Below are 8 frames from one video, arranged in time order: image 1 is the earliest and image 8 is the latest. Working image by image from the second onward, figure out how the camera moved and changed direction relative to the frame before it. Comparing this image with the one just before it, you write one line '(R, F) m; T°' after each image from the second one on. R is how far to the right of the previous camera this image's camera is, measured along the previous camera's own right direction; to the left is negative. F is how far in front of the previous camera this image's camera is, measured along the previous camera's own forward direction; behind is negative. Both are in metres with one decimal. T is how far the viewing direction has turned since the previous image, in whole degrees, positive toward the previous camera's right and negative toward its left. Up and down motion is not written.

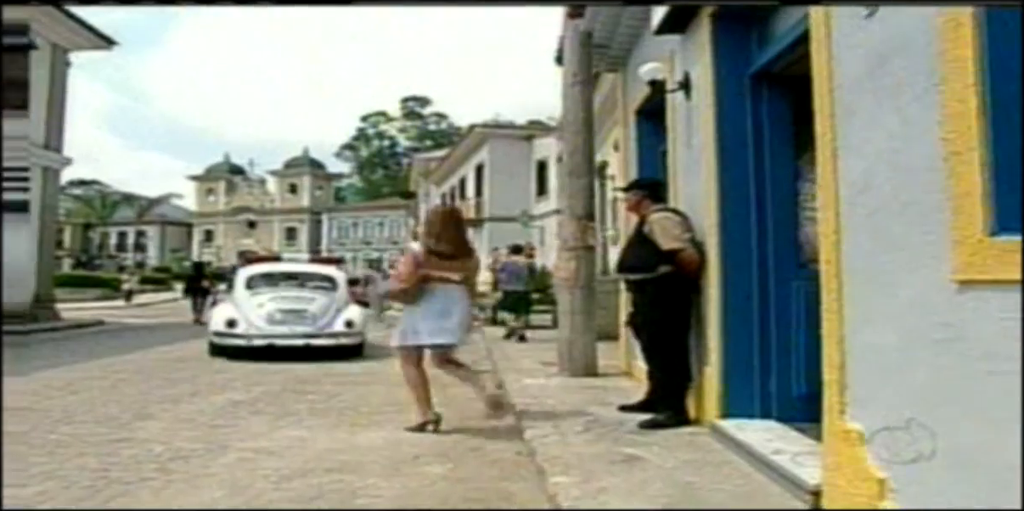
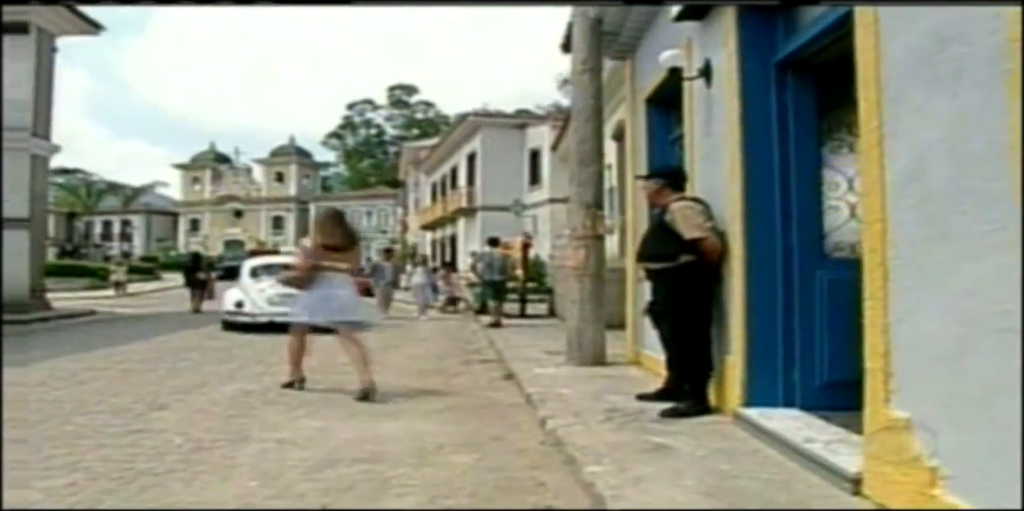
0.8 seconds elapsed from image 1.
(-0.3, 0.0) m; +1°
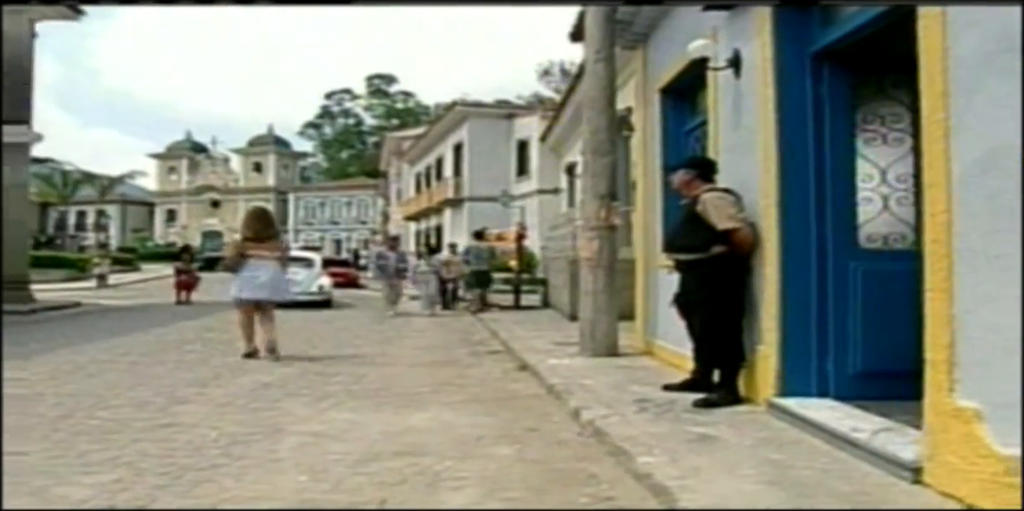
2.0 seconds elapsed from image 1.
(-0.4, 0.0) m; +2°
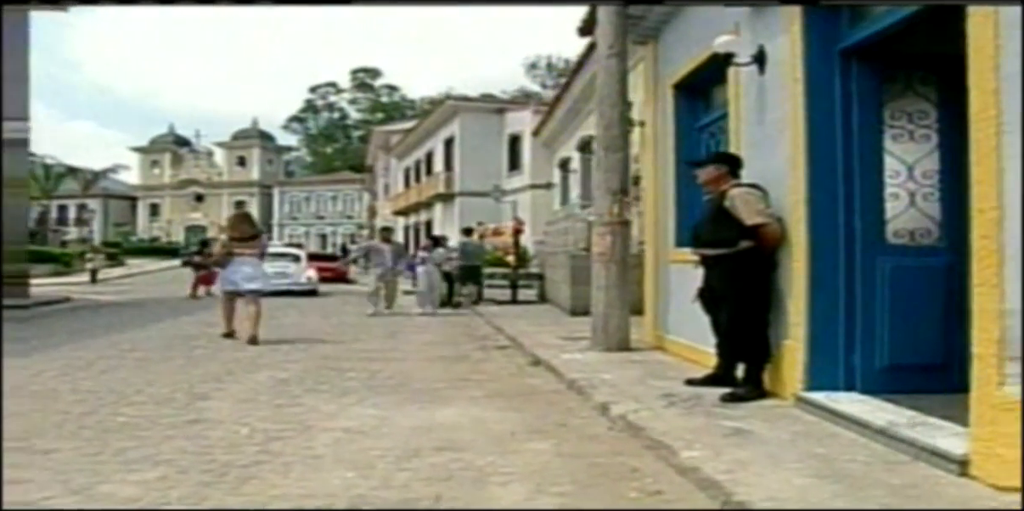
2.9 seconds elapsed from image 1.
(-0.4, 0.0) m; +1°
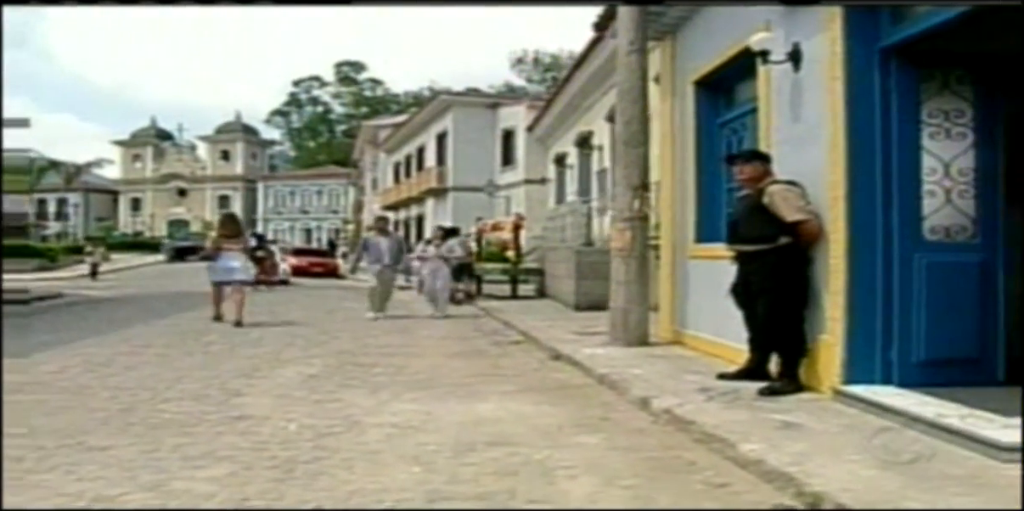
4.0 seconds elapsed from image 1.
(-0.5, 0.0) m; +2°
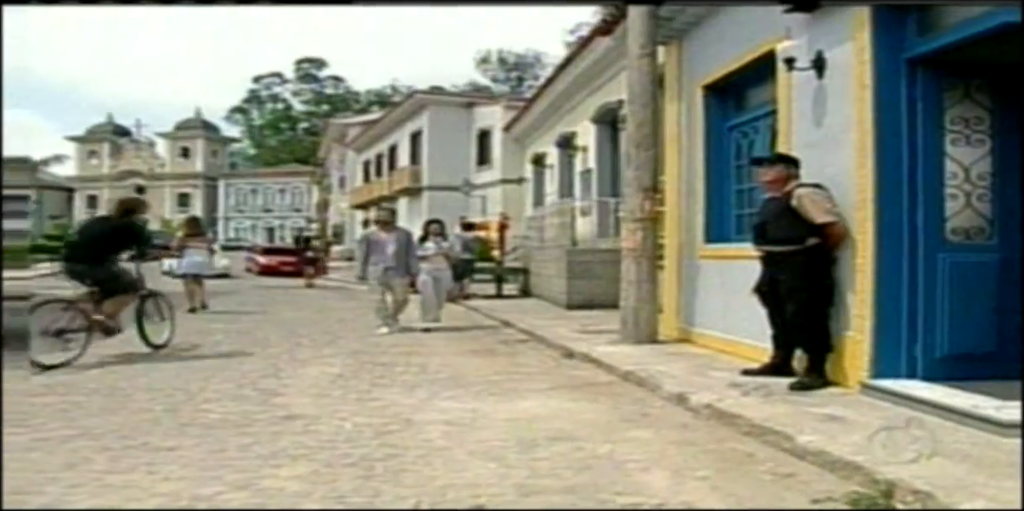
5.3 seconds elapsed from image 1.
(-0.7, -0.2) m; +3°
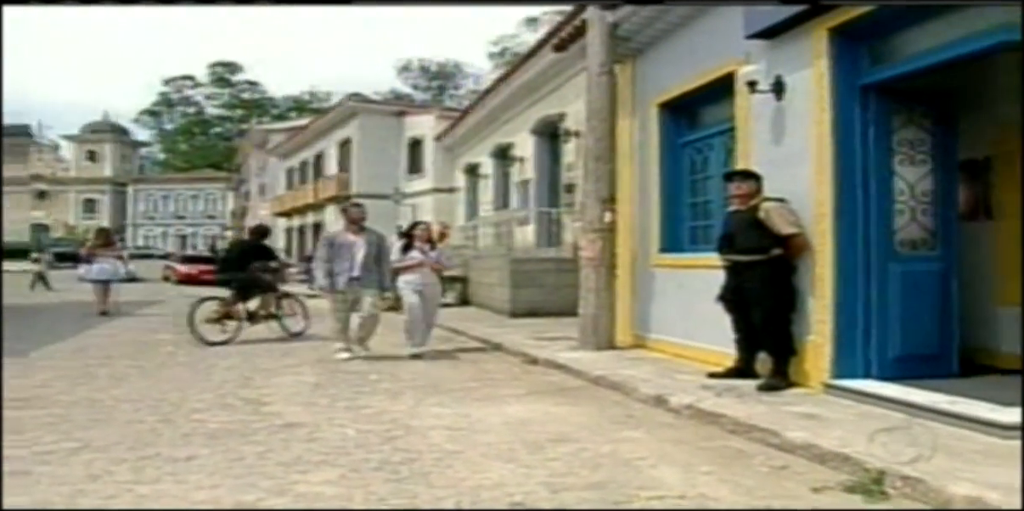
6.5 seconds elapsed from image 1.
(-0.6, -0.3) m; +5°
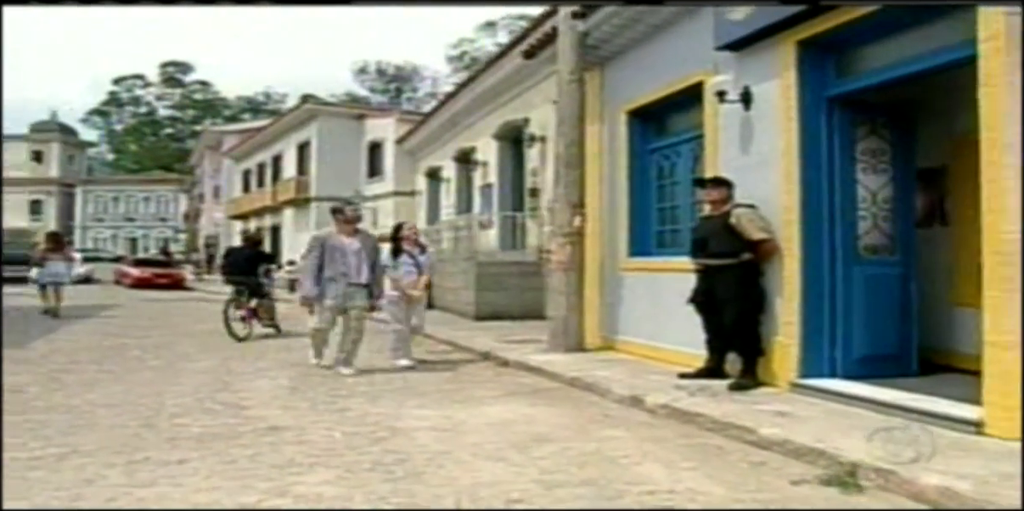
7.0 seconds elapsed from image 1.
(-0.2, -0.2) m; +3°
